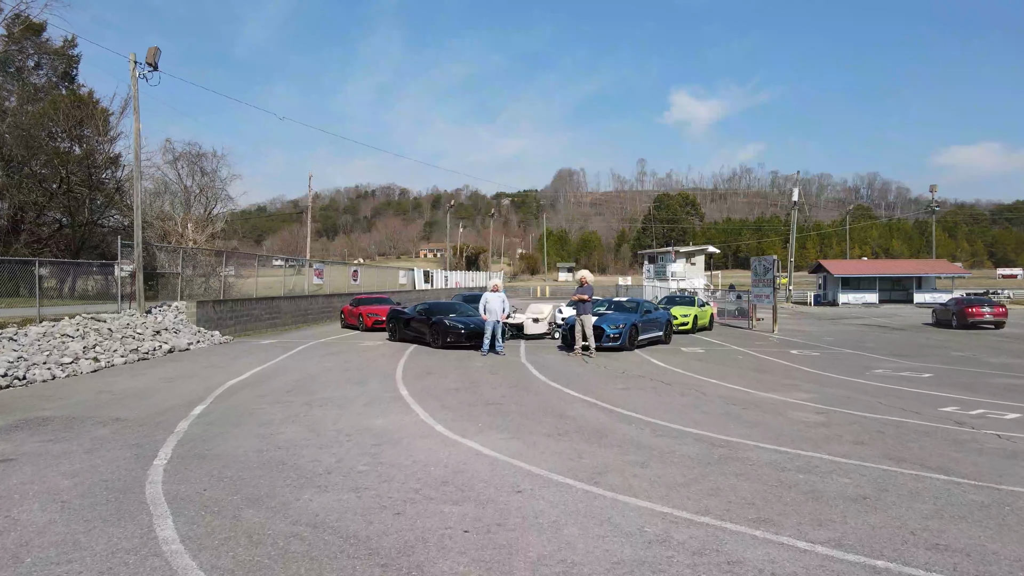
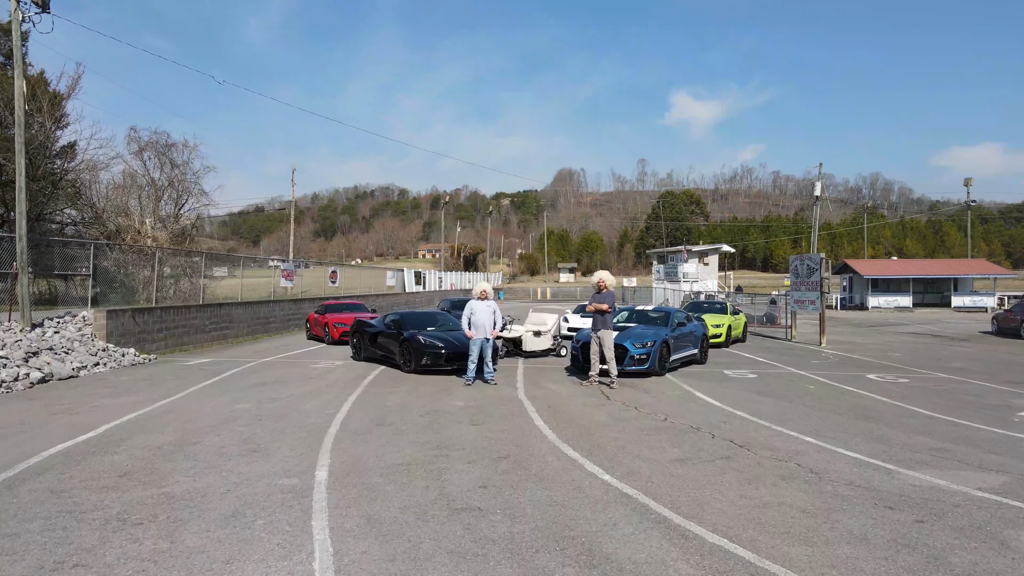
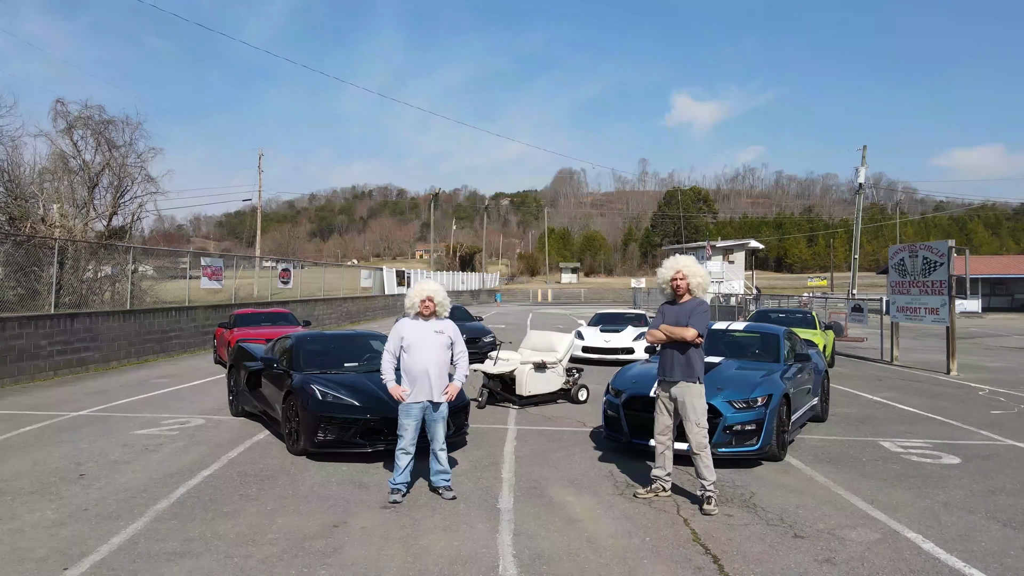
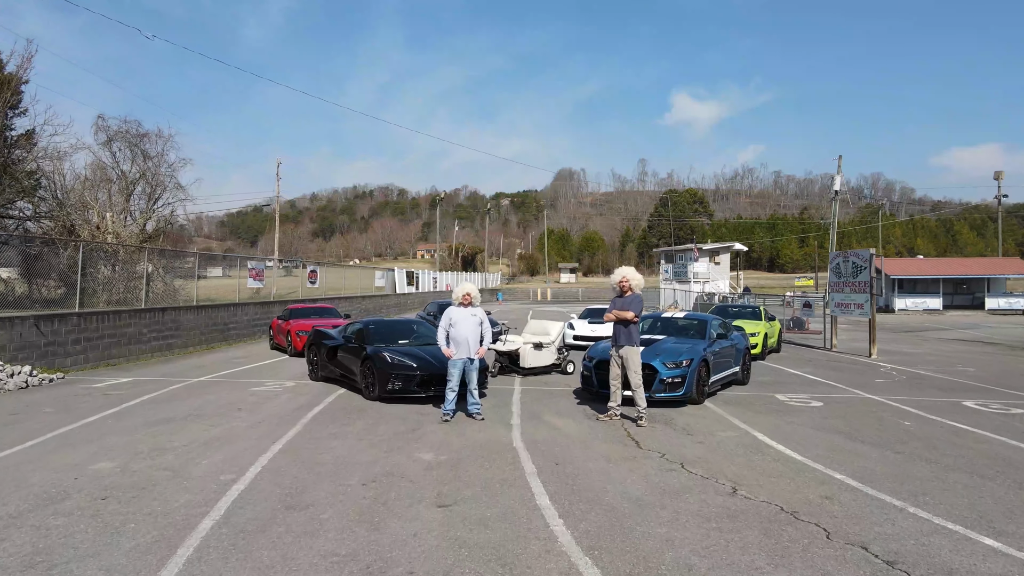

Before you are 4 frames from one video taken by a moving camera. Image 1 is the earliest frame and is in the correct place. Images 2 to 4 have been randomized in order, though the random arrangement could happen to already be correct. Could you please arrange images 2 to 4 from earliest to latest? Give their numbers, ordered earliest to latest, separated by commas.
2, 4, 3
